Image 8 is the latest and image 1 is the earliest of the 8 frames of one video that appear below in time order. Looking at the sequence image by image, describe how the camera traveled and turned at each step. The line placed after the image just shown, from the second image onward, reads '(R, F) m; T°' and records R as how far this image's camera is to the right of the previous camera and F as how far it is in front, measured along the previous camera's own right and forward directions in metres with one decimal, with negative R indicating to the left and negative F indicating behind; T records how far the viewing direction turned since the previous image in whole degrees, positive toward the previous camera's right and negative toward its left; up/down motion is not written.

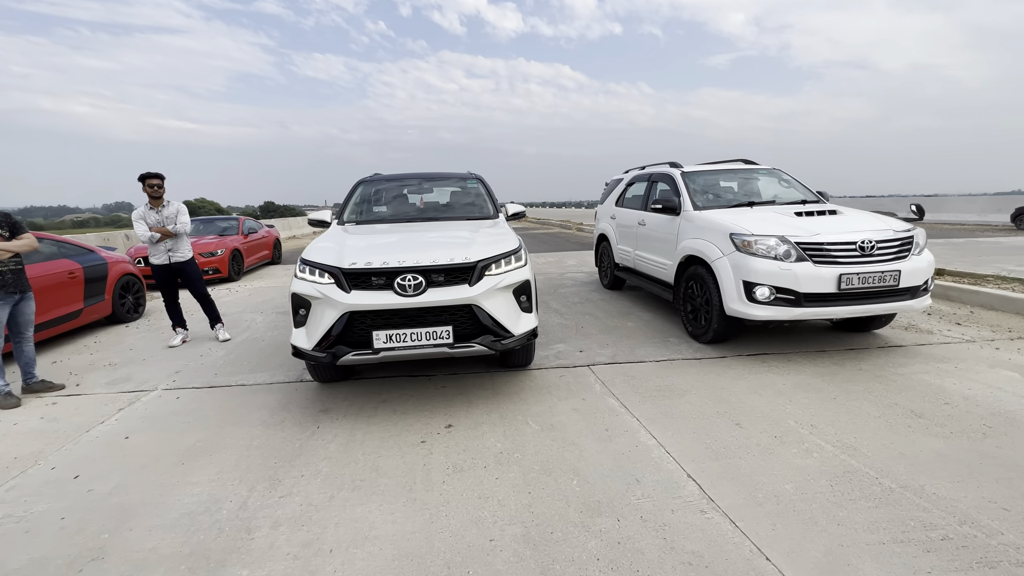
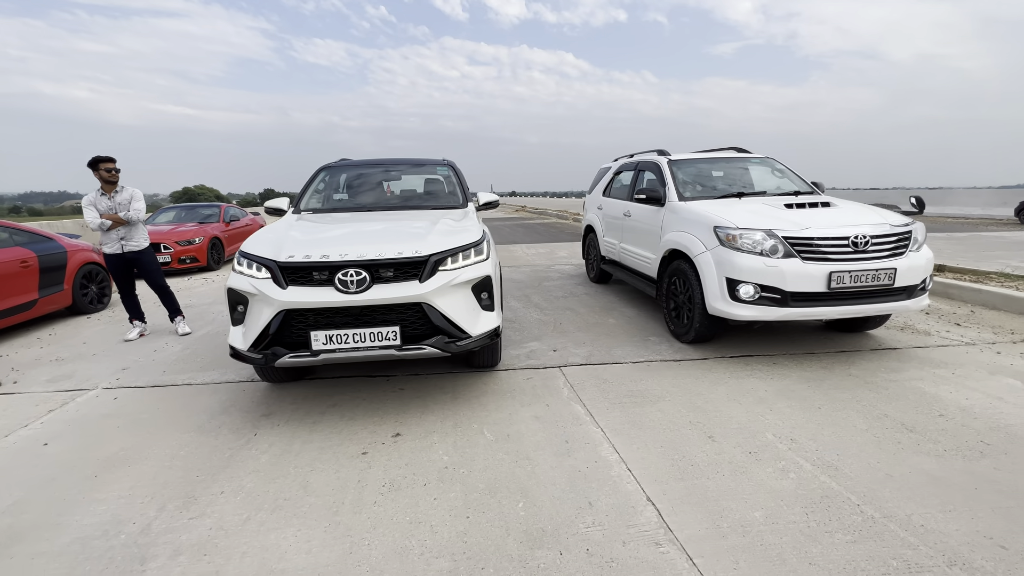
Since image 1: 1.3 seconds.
(+0.3, +0.3) m; 0°
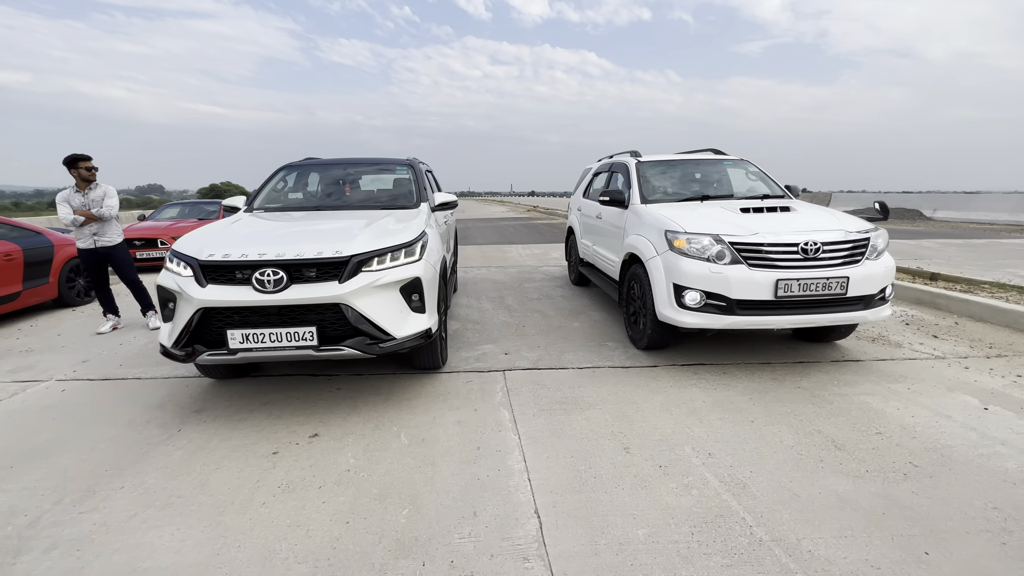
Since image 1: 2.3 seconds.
(+0.6, +0.1) m; -2°
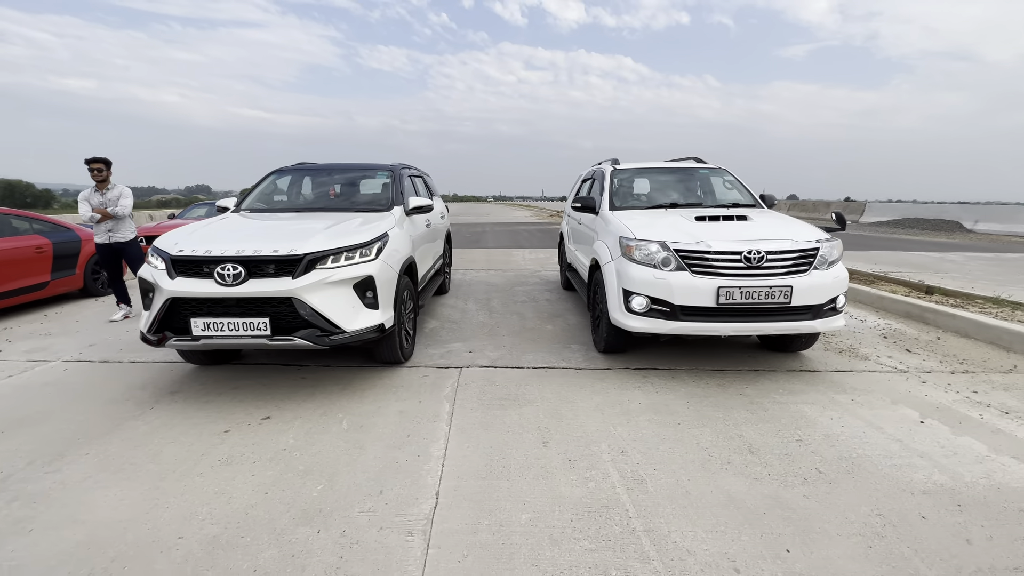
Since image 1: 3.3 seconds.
(+0.6, -0.2) m; -4°
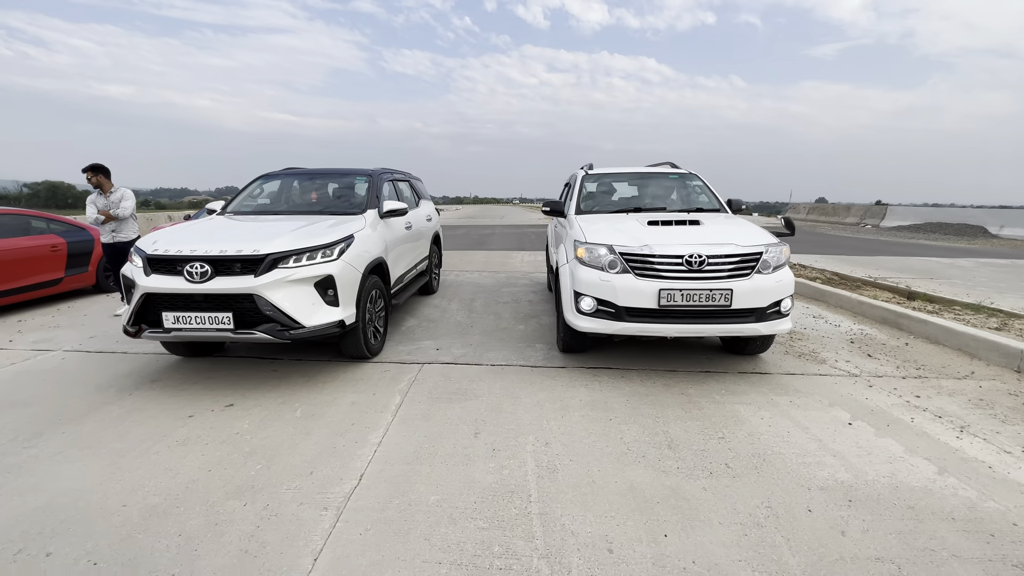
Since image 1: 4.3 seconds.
(+0.5, -0.2) m; -3°
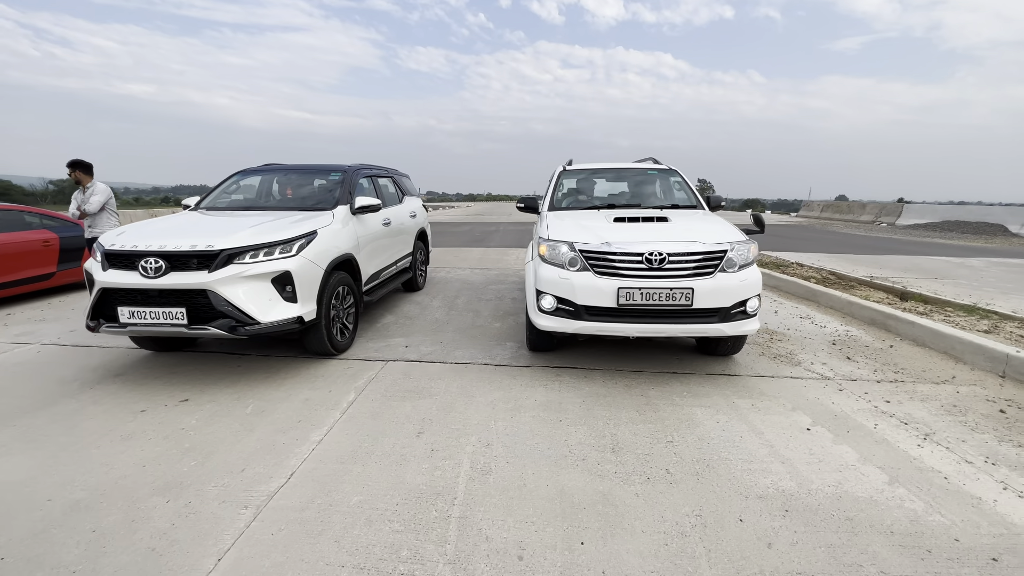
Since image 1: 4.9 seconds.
(+0.4, +0.1) m; -2°
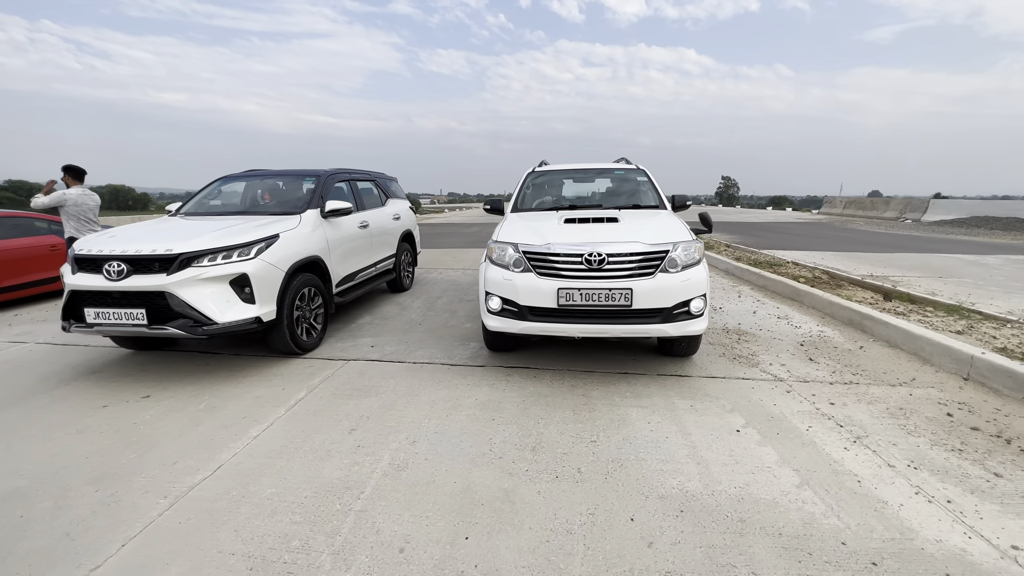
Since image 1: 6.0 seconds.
(+0.6, 0.0) m; -3°
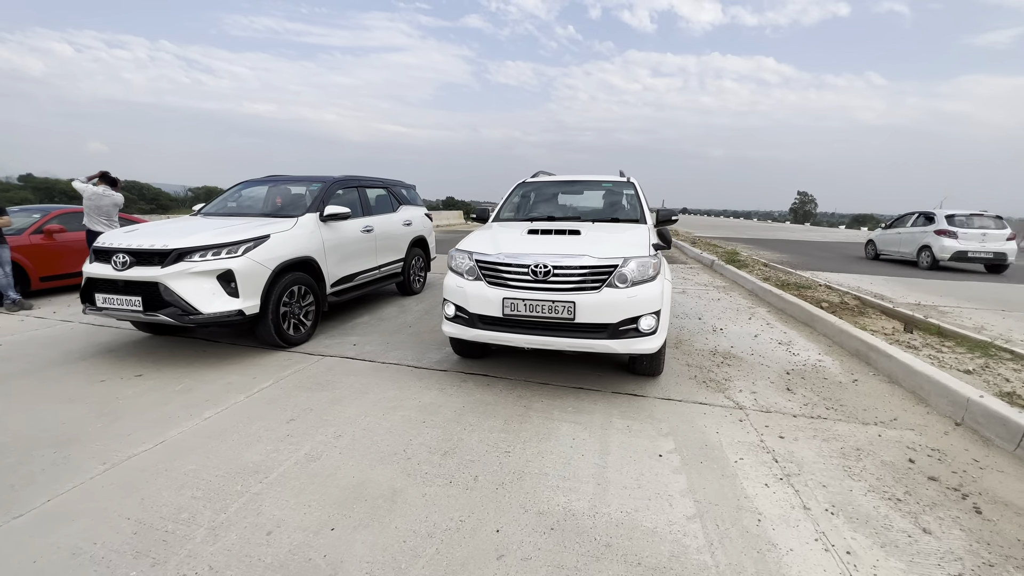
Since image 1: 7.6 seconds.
(+0.8, 0.0) m; -7°
